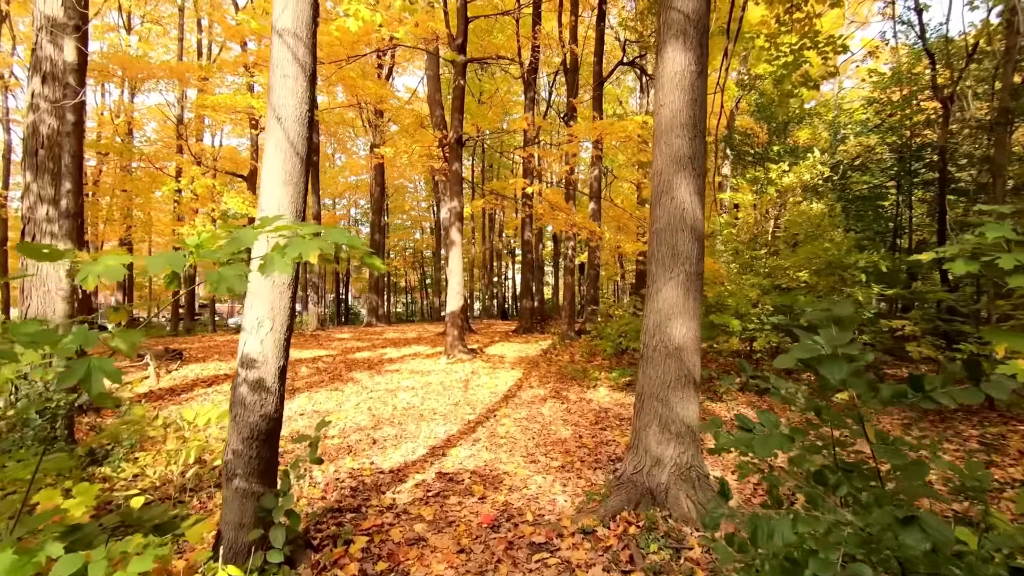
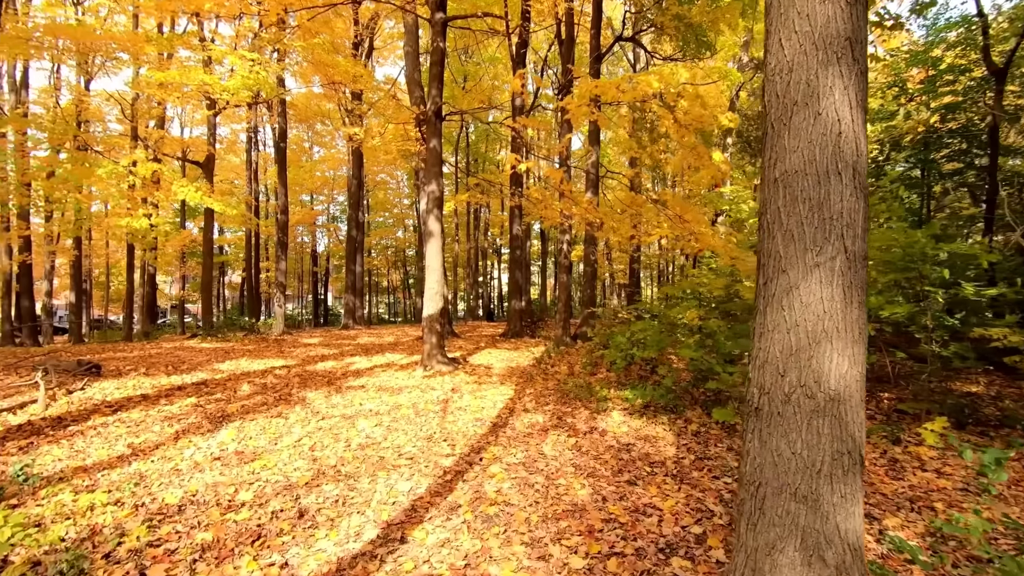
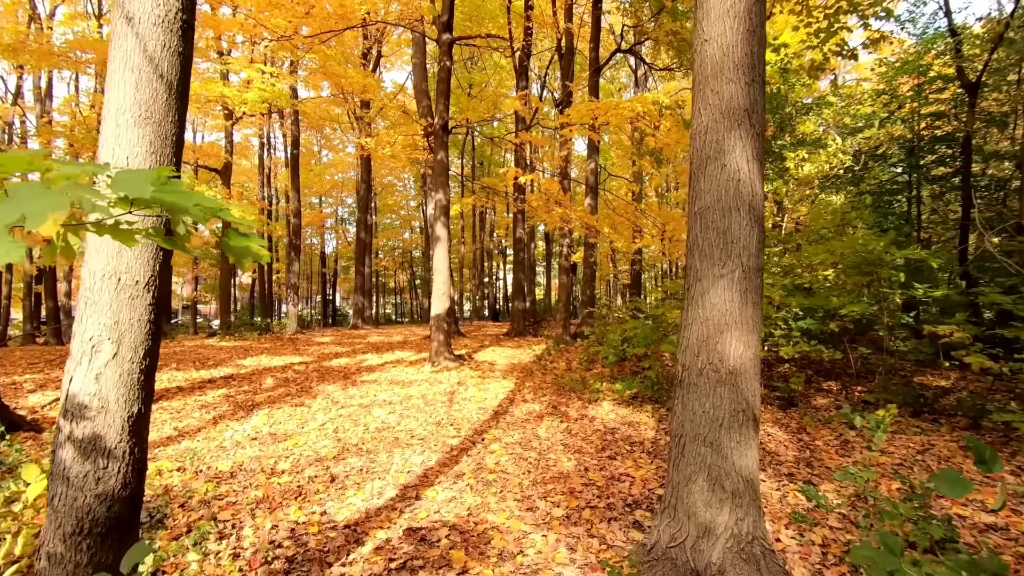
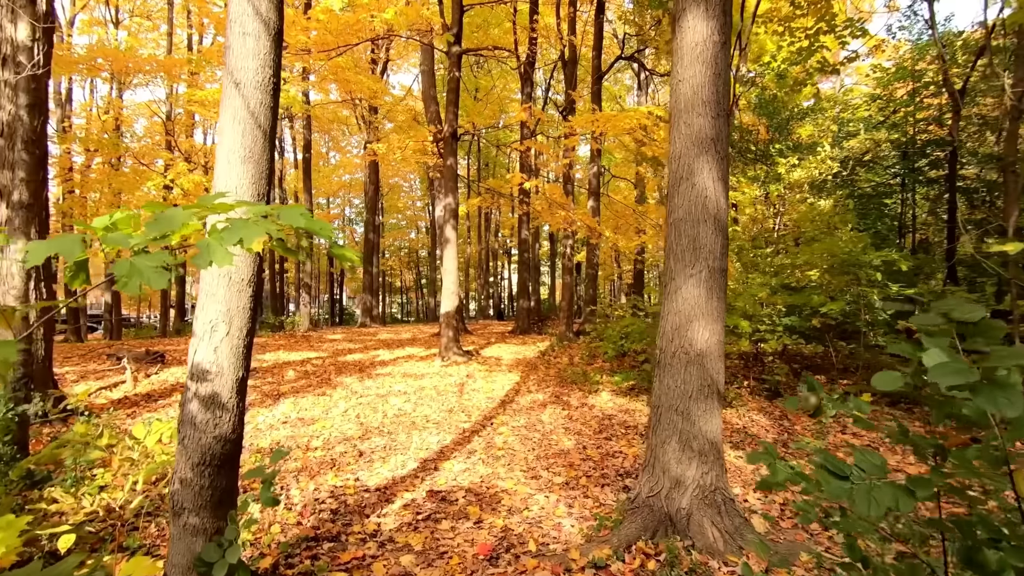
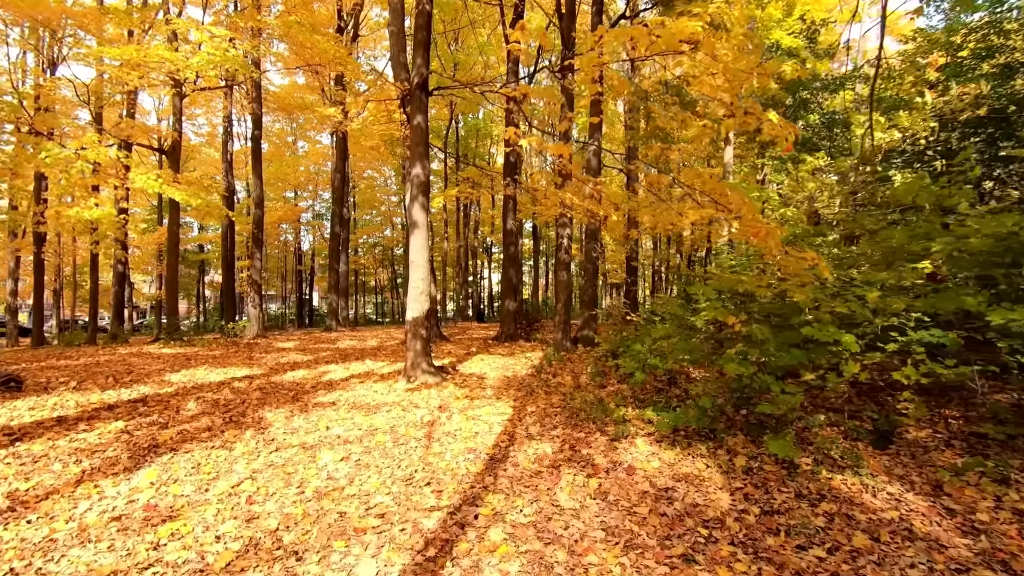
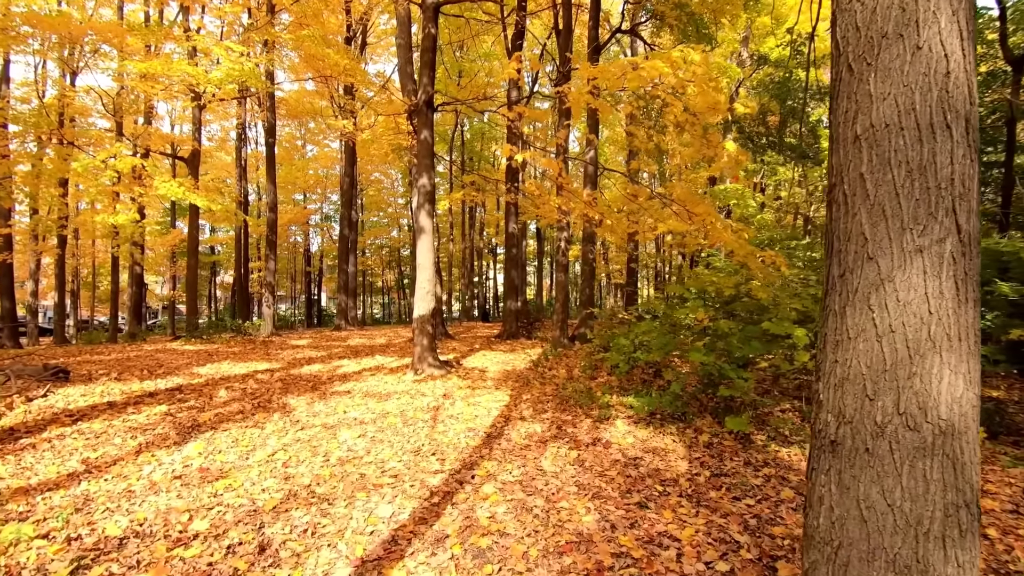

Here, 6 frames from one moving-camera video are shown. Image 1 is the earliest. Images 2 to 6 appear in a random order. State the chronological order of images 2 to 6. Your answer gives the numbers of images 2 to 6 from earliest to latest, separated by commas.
4, 3, 2, 6, 5
